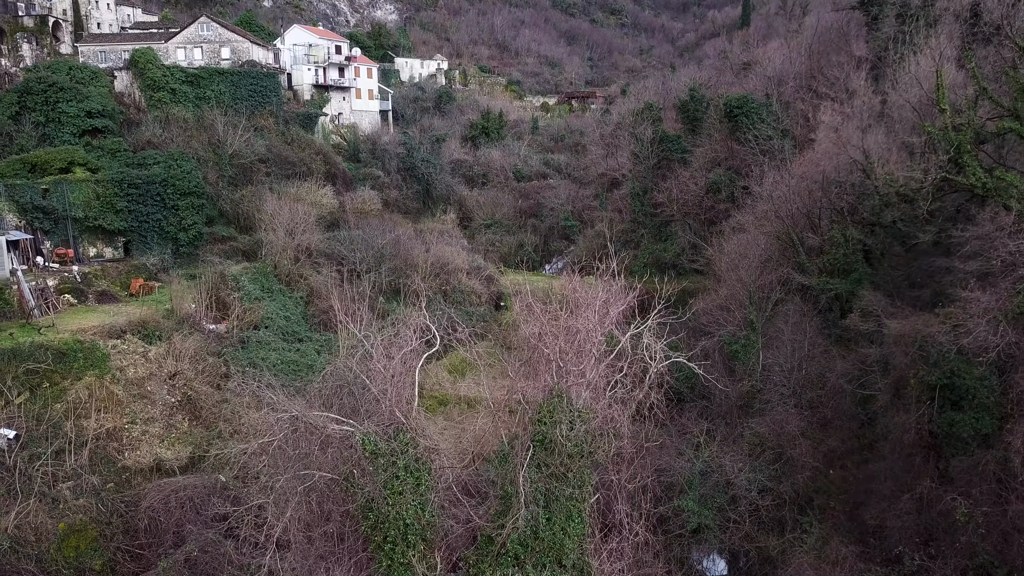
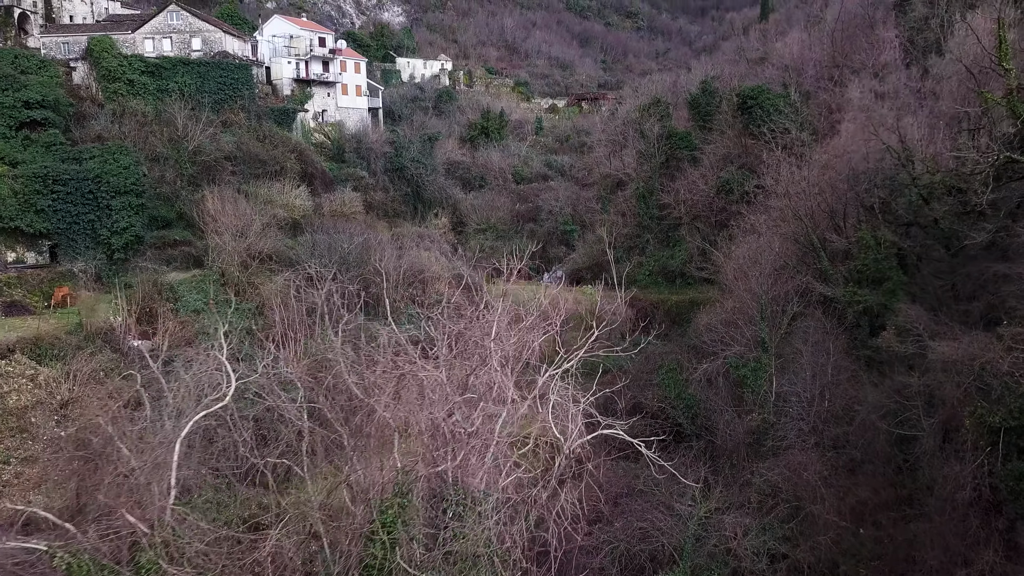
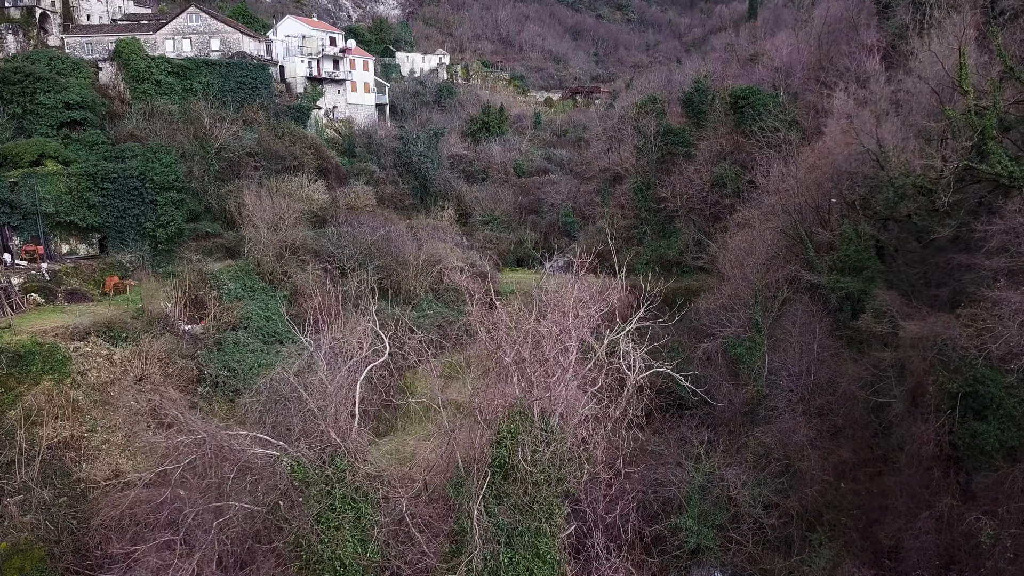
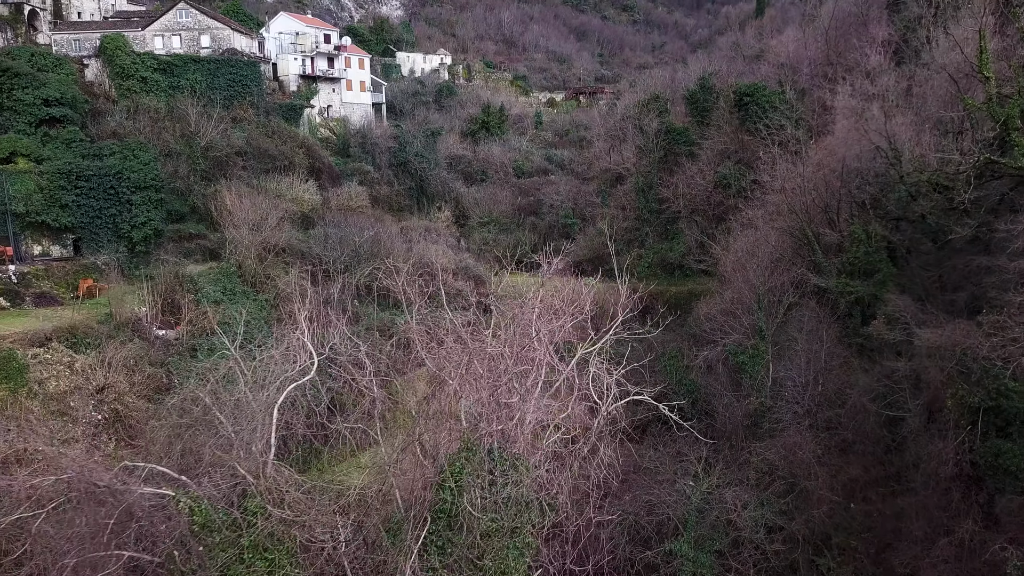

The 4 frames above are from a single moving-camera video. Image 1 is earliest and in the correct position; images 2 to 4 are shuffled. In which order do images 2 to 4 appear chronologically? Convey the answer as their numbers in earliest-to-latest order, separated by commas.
3, 4, 2
